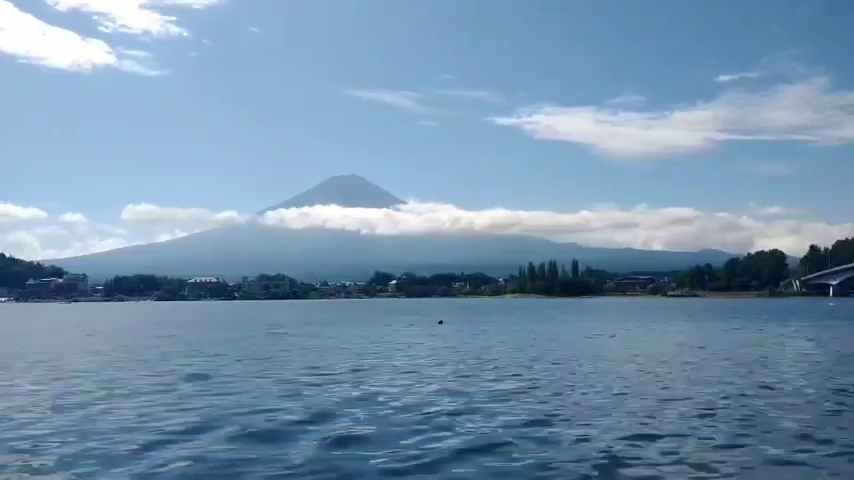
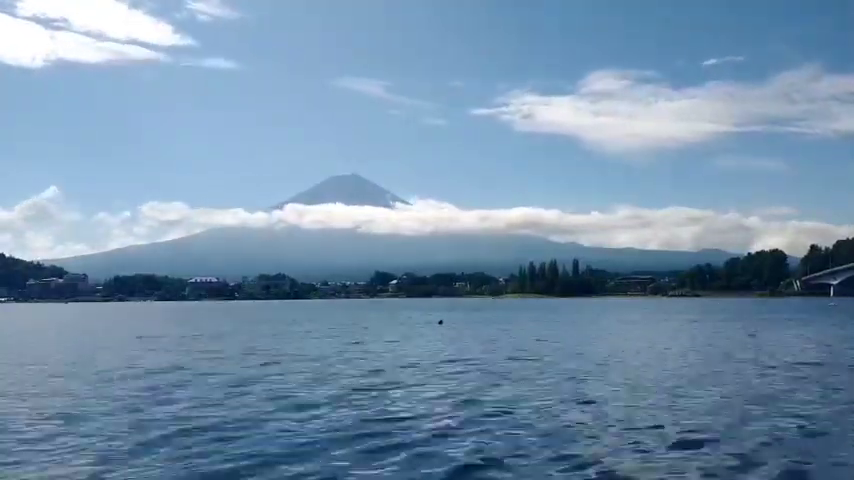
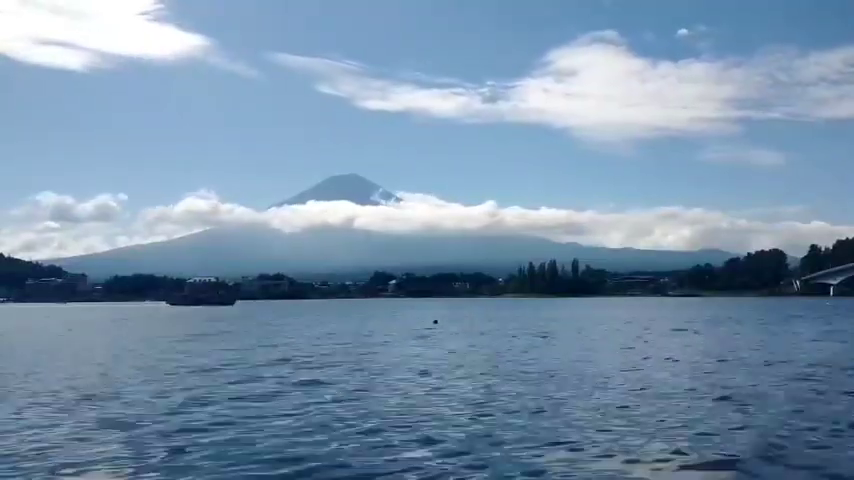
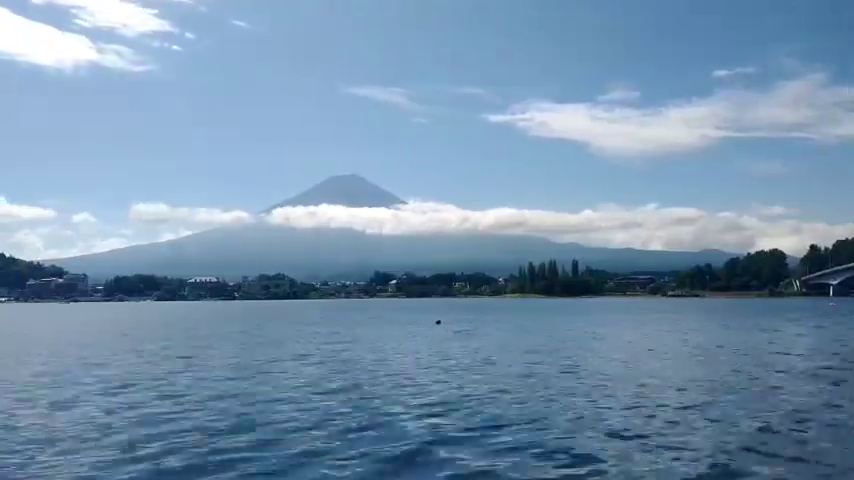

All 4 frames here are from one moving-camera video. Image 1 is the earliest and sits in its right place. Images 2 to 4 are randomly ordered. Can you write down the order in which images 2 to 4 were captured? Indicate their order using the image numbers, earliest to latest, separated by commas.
4, 2, 3
